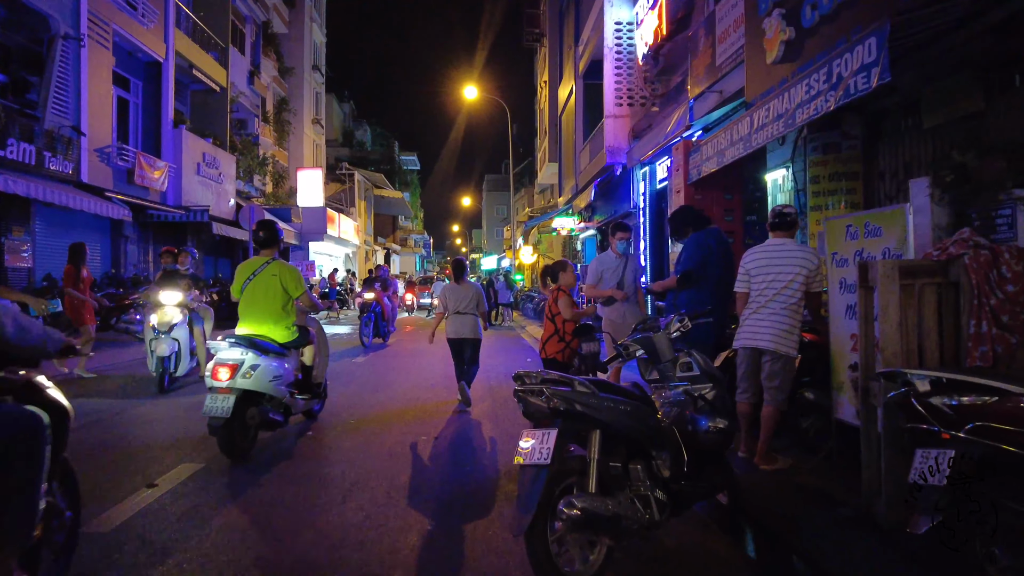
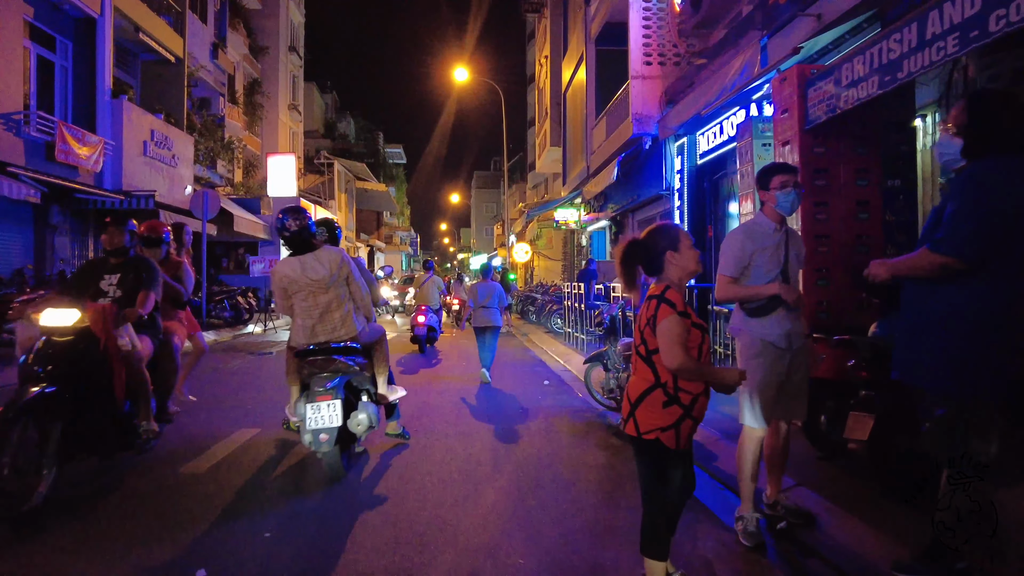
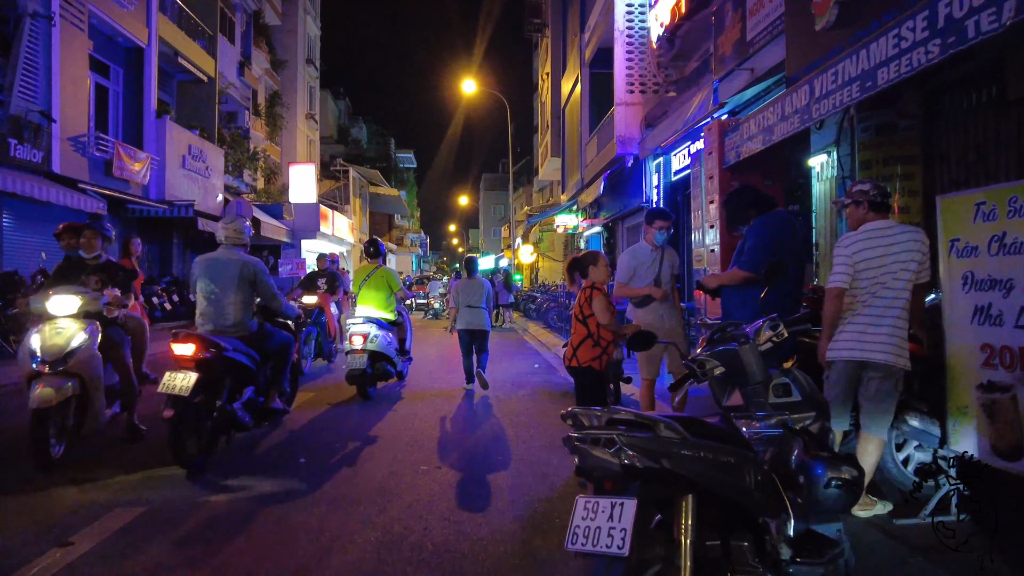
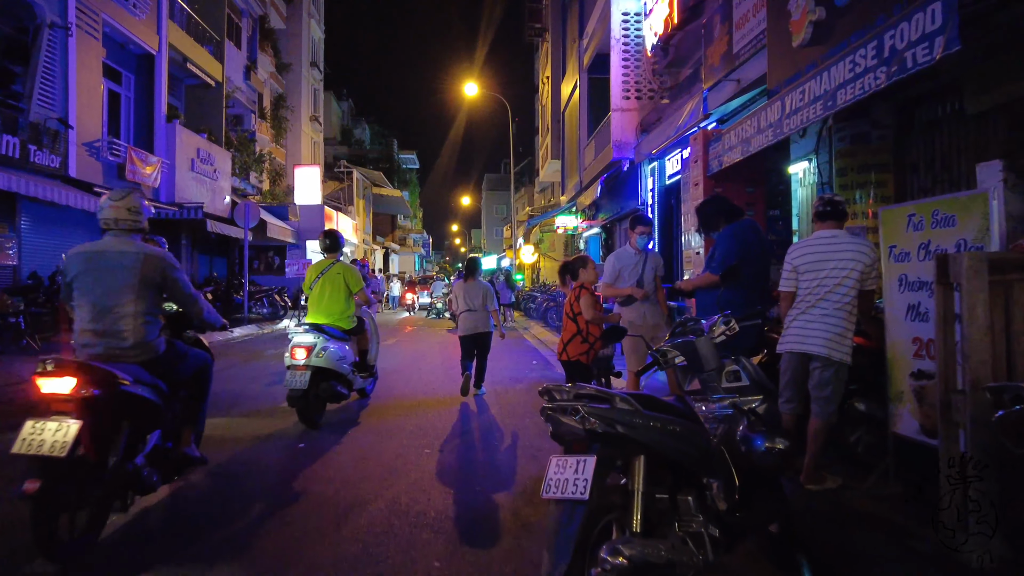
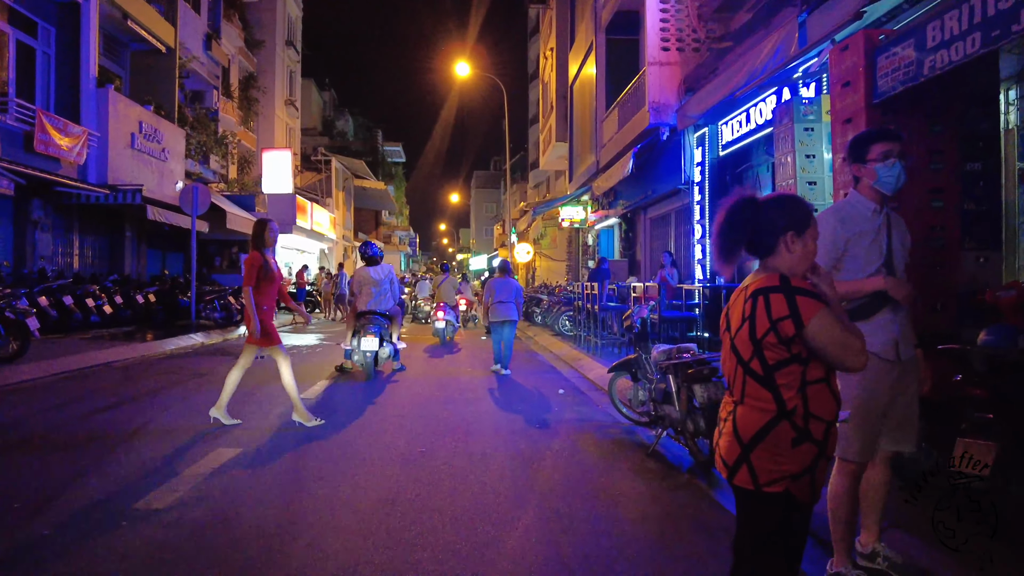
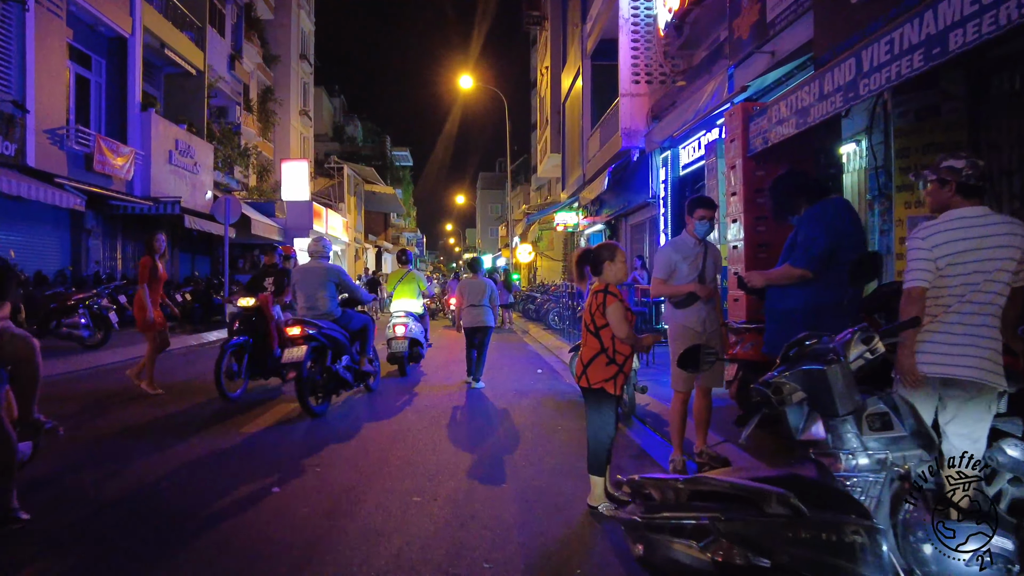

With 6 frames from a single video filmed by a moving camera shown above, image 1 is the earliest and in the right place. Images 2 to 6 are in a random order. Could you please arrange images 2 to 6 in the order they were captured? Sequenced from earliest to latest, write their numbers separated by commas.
4, 3, 6, 2, 5
